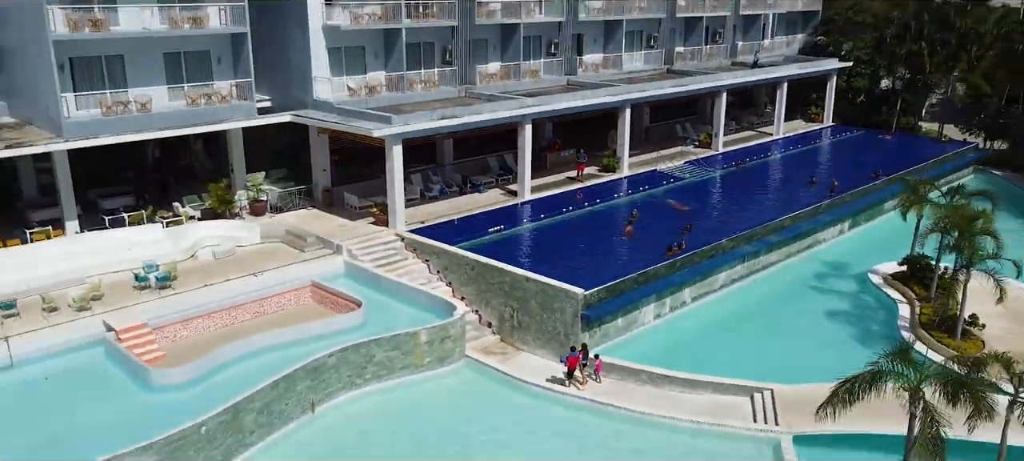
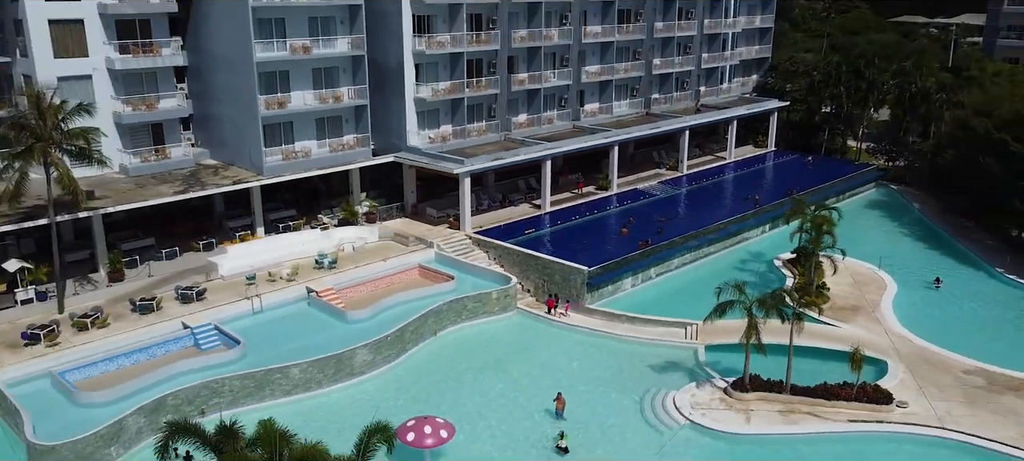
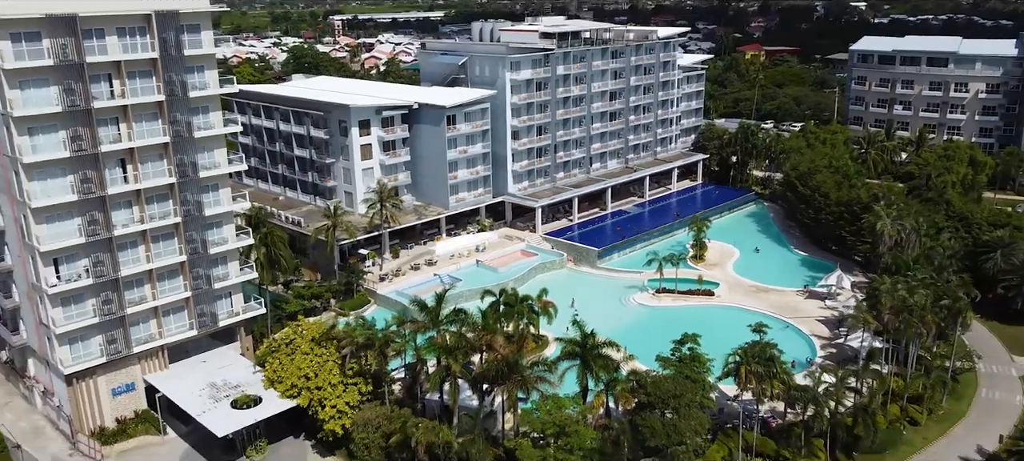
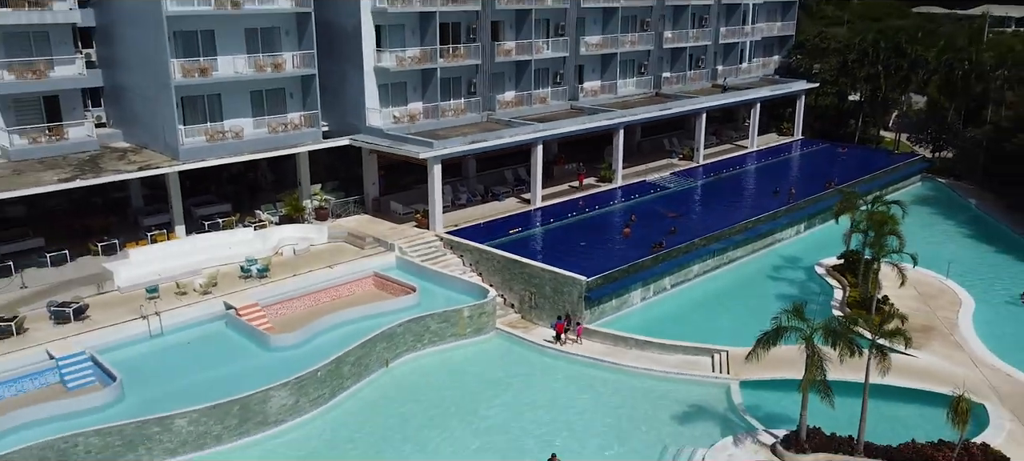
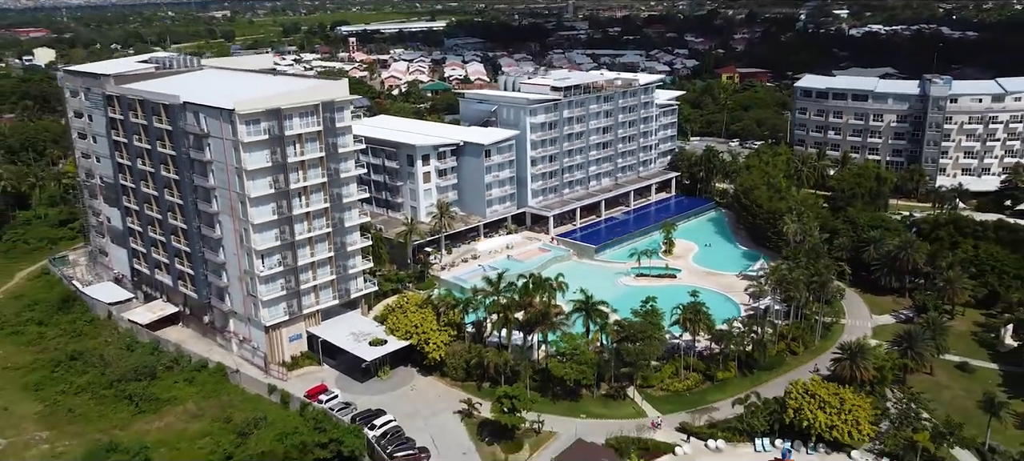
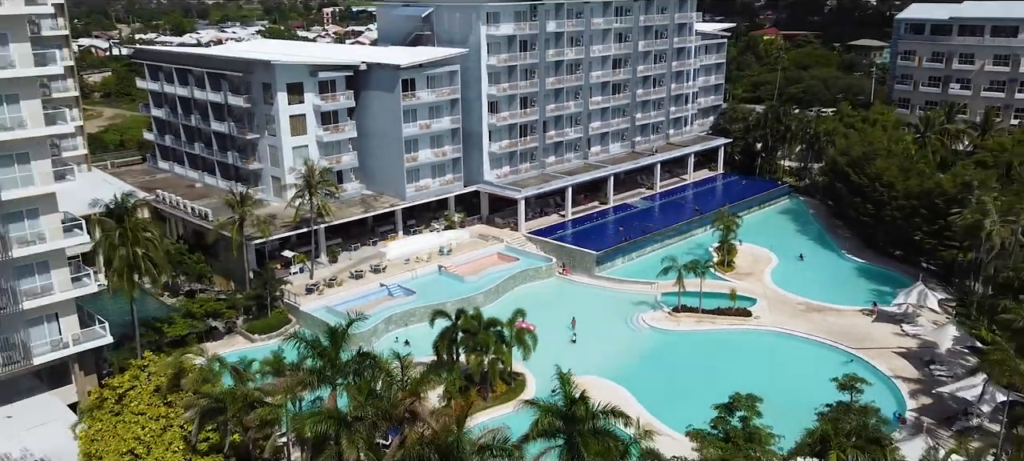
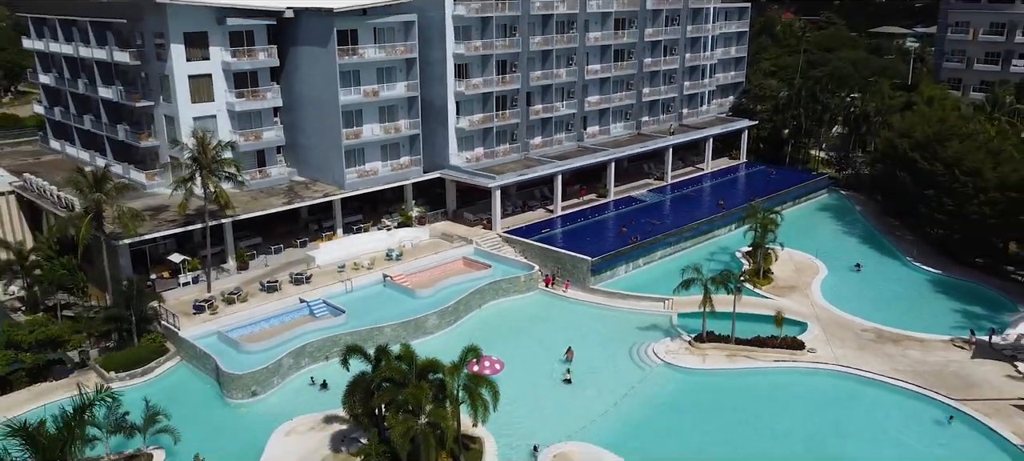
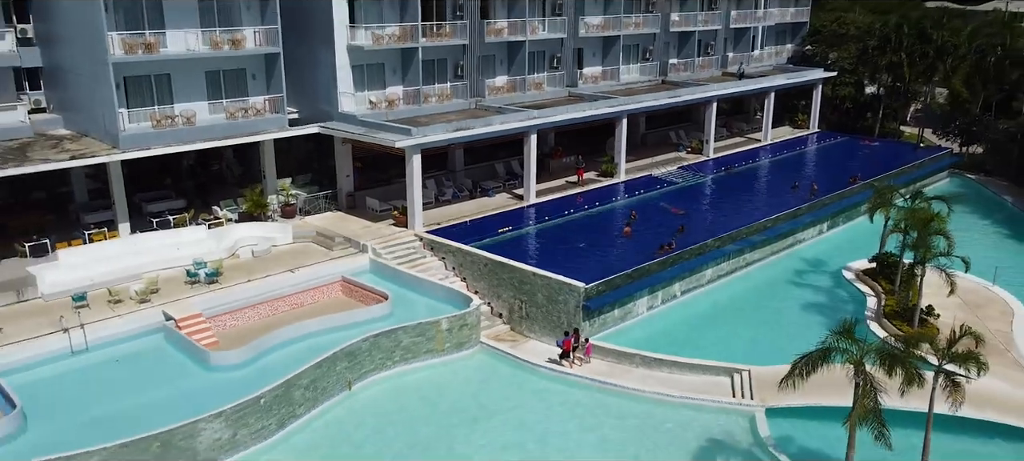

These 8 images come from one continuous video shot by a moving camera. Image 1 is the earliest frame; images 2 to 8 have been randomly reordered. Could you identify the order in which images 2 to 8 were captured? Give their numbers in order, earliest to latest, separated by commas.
8, 4, 2, 7, 6, 3, 5
